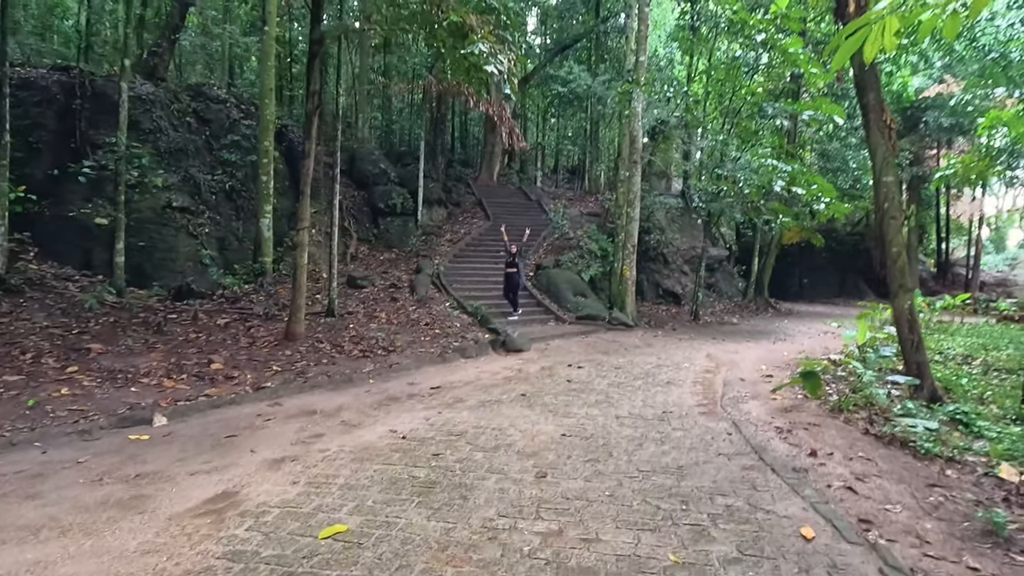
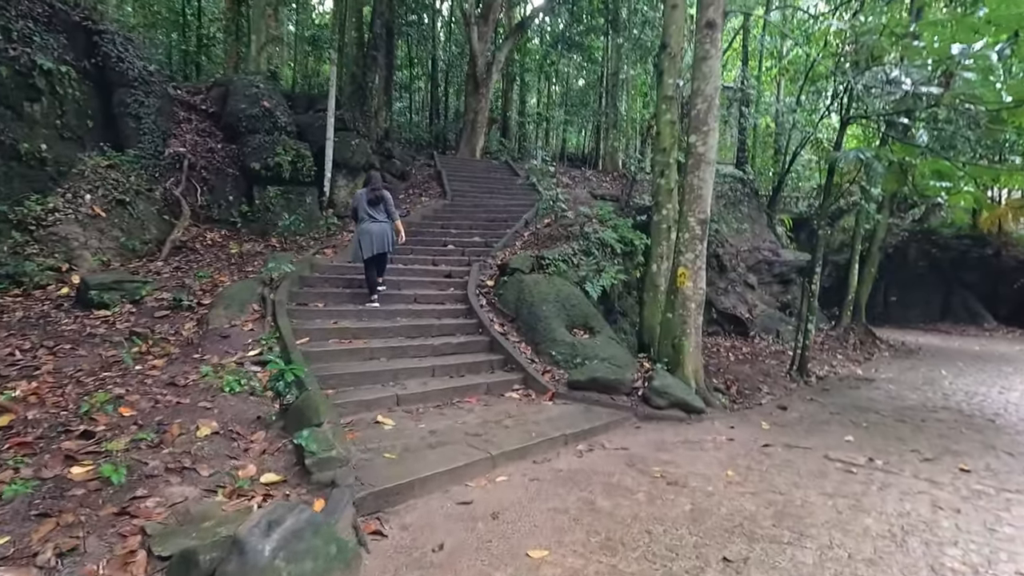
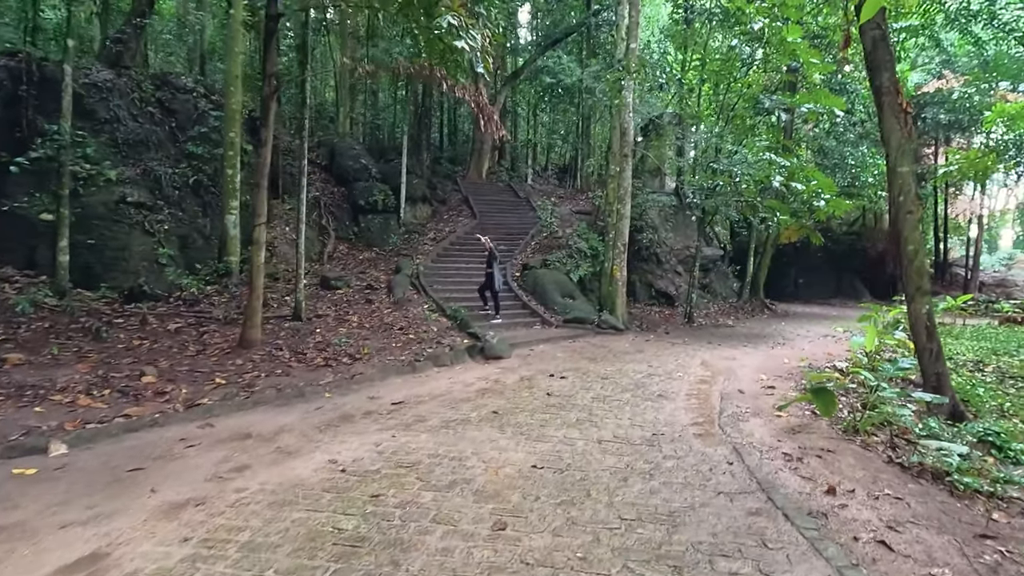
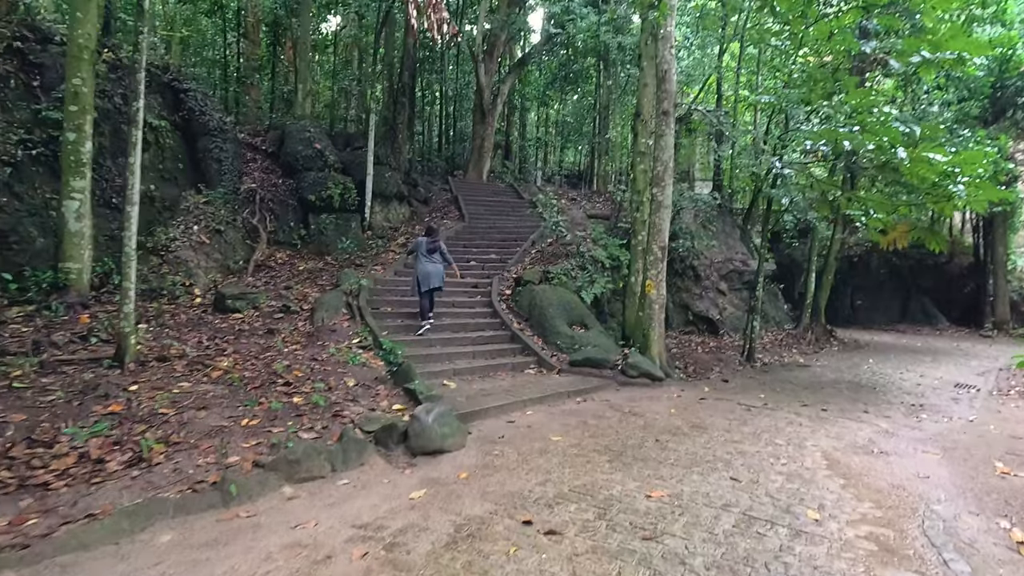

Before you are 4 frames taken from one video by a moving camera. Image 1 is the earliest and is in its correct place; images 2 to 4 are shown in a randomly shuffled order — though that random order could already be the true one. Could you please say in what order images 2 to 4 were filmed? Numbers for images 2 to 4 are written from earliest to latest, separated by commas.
3, 4, 2
